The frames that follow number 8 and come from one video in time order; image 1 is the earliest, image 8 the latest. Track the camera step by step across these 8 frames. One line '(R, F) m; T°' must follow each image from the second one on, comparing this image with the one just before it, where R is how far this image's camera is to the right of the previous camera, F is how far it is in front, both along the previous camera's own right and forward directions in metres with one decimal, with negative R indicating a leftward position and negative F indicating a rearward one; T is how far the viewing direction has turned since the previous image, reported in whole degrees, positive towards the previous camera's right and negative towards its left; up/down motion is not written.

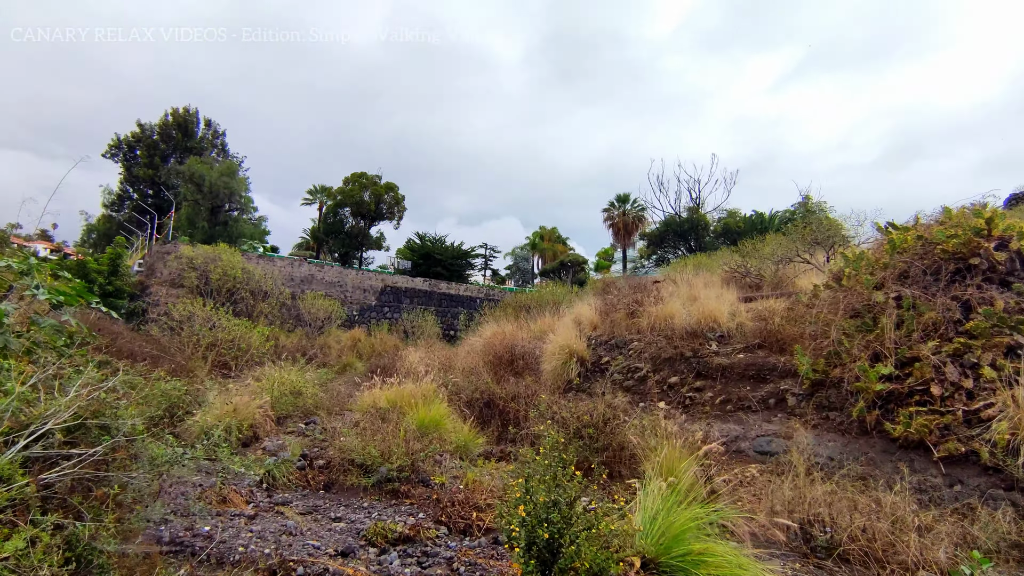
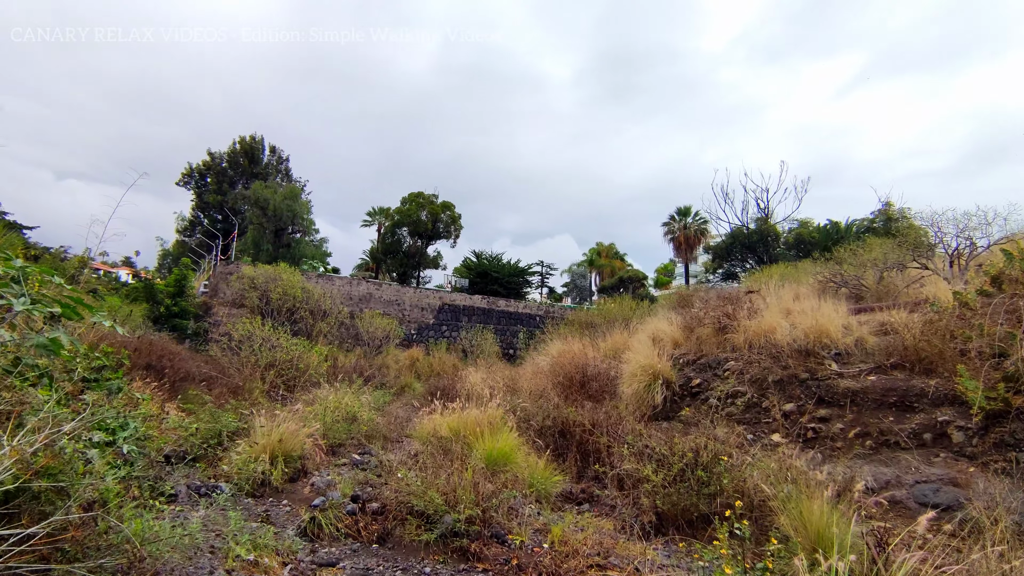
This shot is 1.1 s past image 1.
(-0.2, +0.6) m; -5°
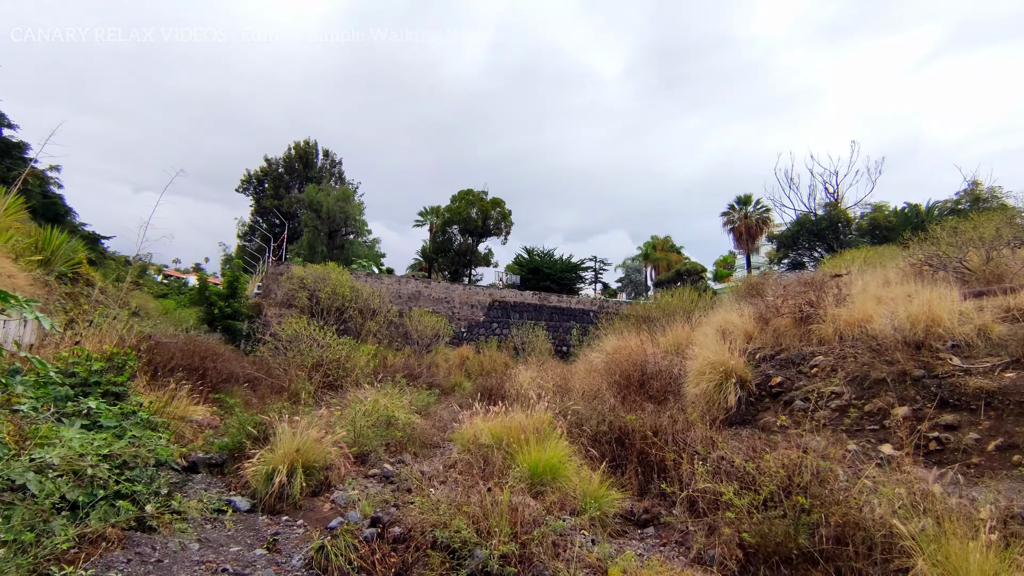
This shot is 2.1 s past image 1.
(0.0, +0.5) m; -5°
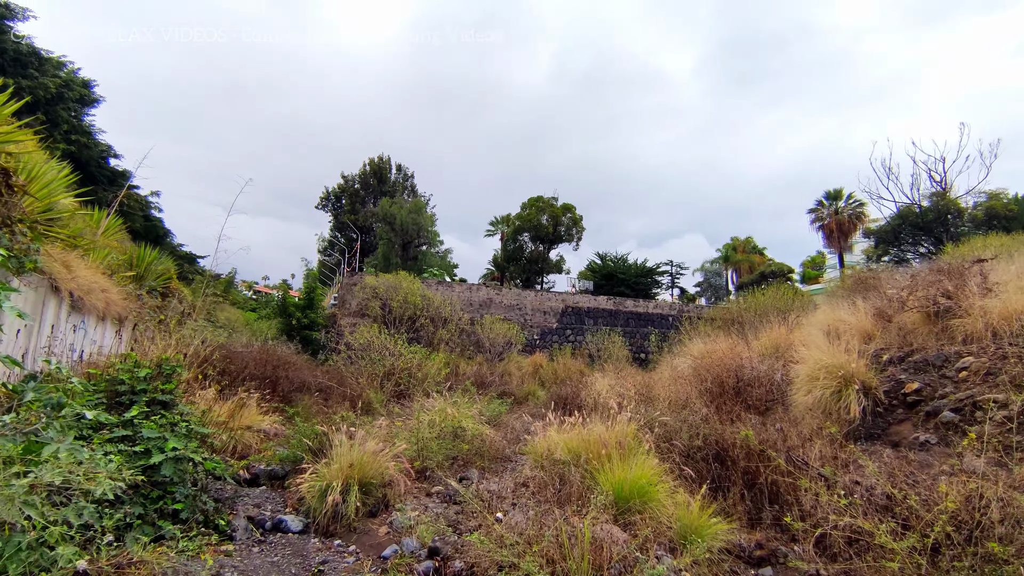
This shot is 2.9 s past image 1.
(0.0, +0.4) m; -7°
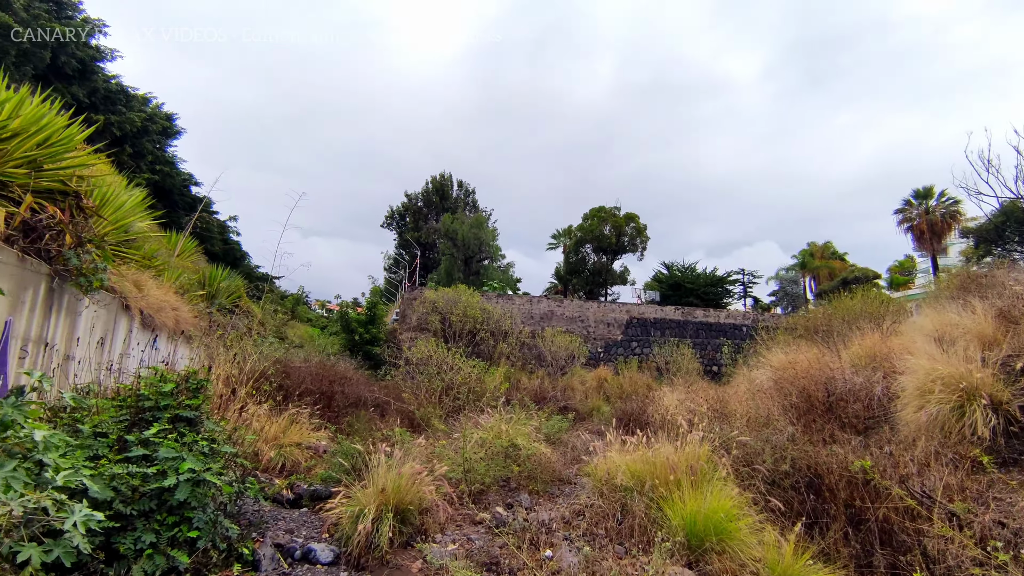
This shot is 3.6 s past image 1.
(+0.1, +0.4) m; -6°
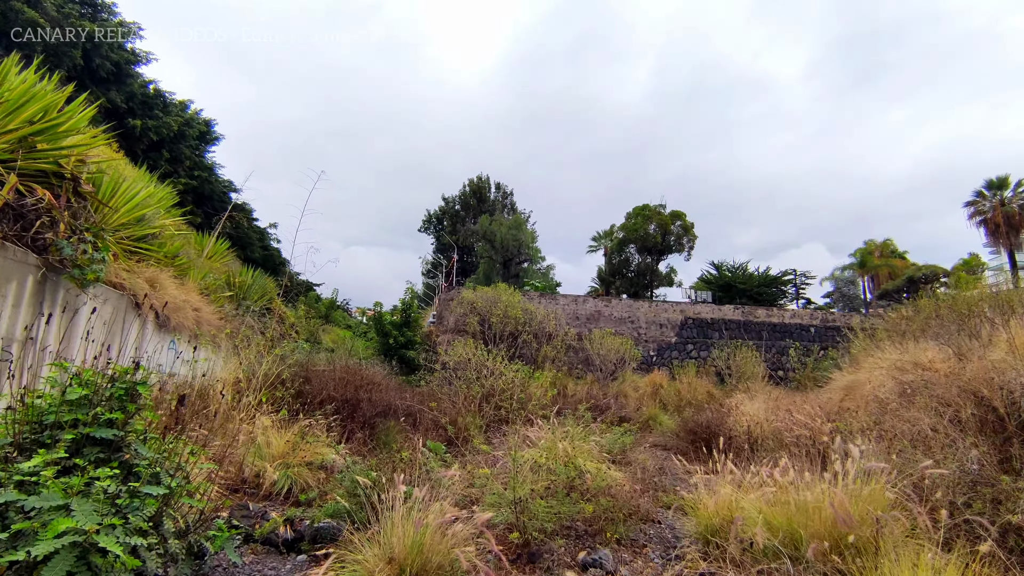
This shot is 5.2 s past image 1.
(-0.1, +1.0) m; -4°
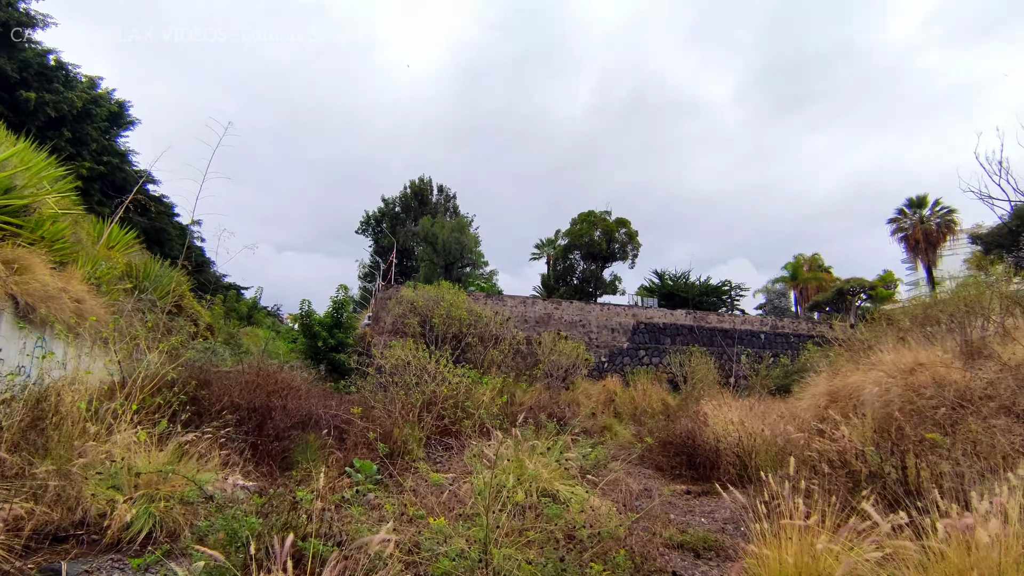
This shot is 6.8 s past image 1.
(-0.1, +0.9) m; +6°
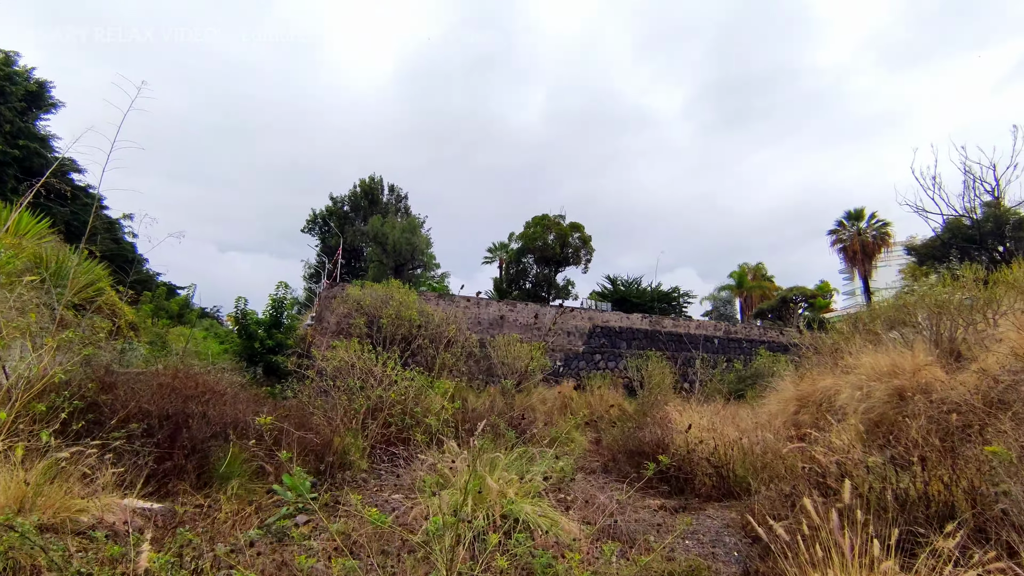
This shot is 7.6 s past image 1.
(0.0, +0.5) m; +5°
